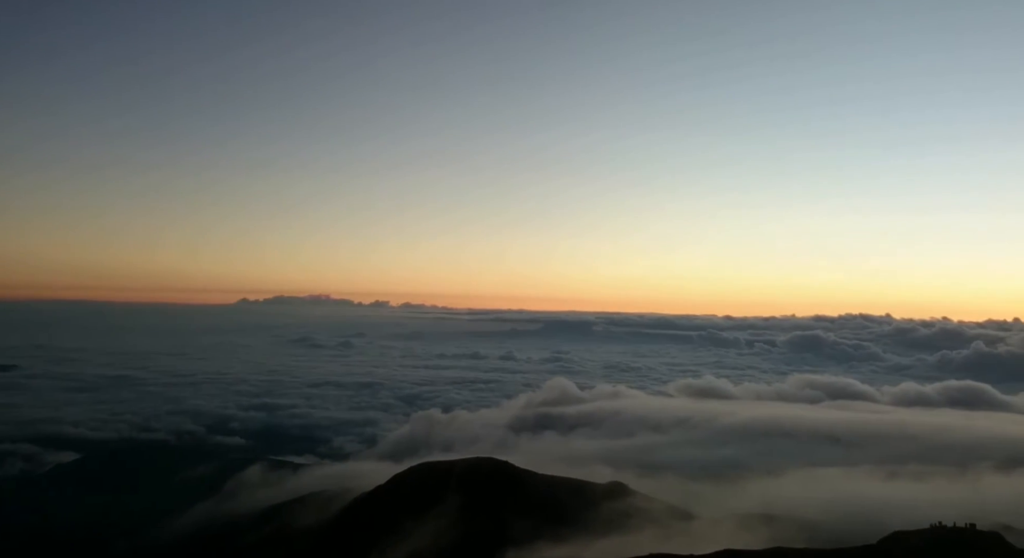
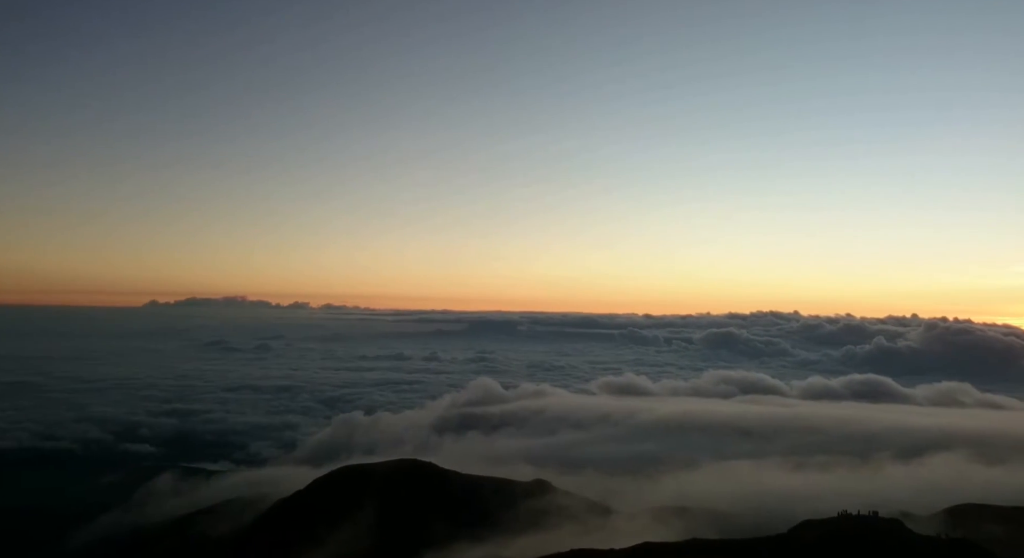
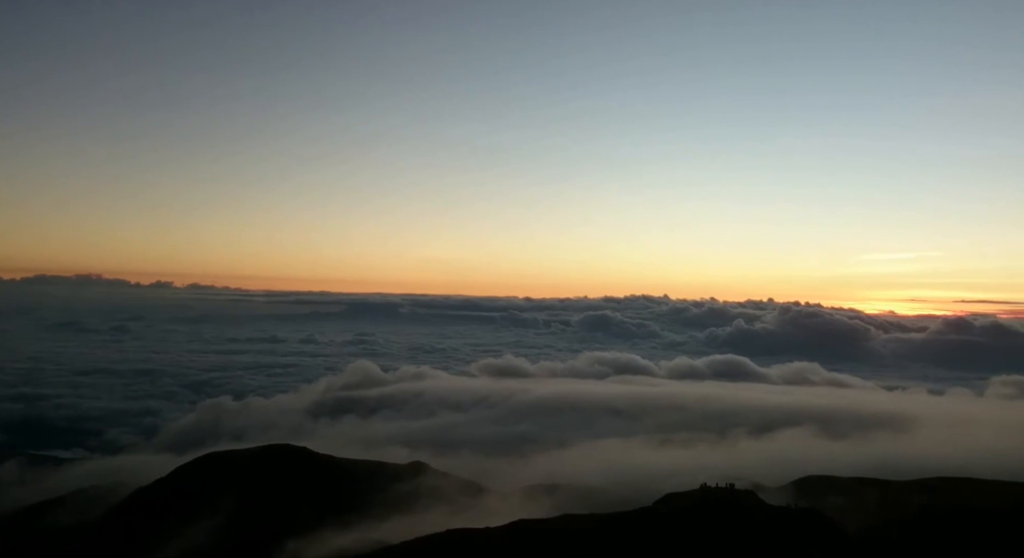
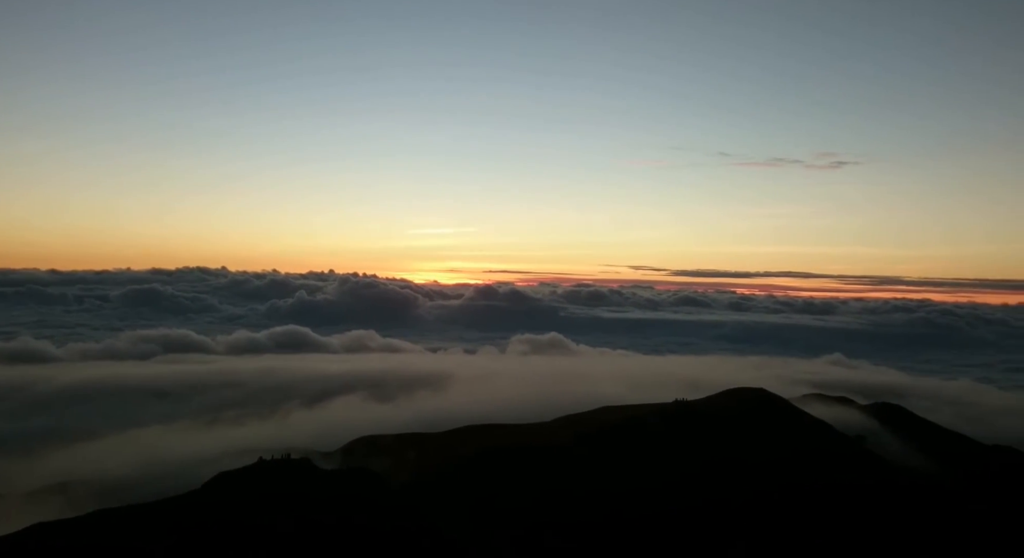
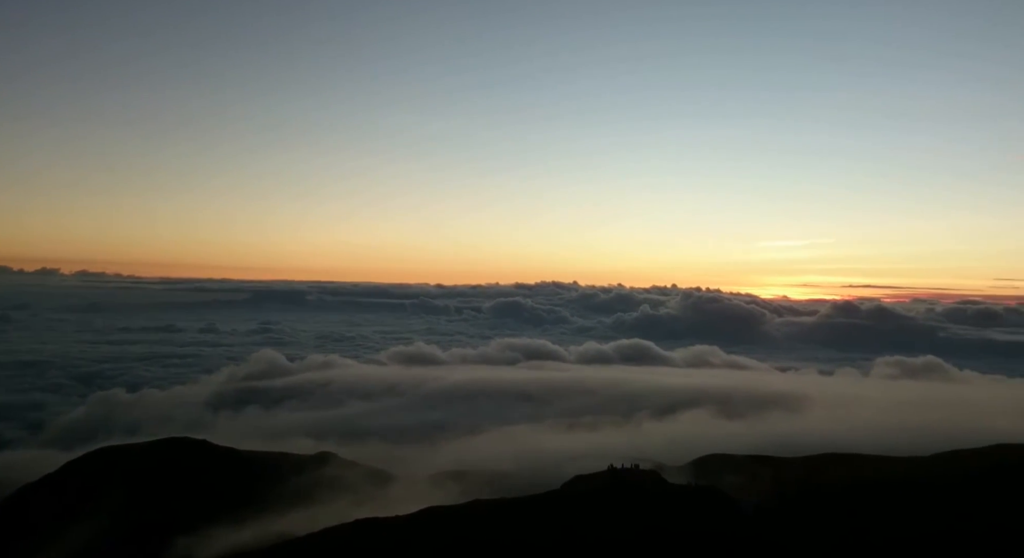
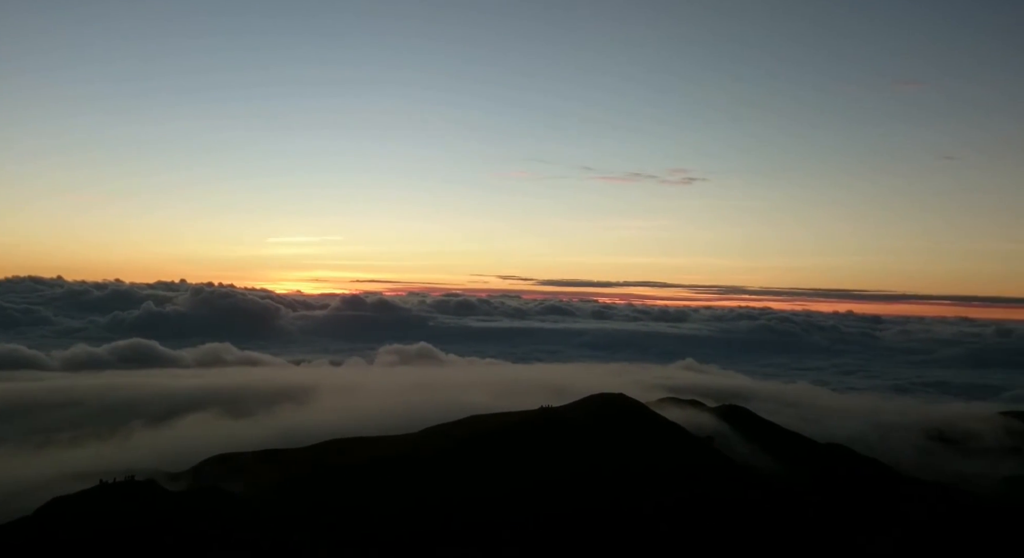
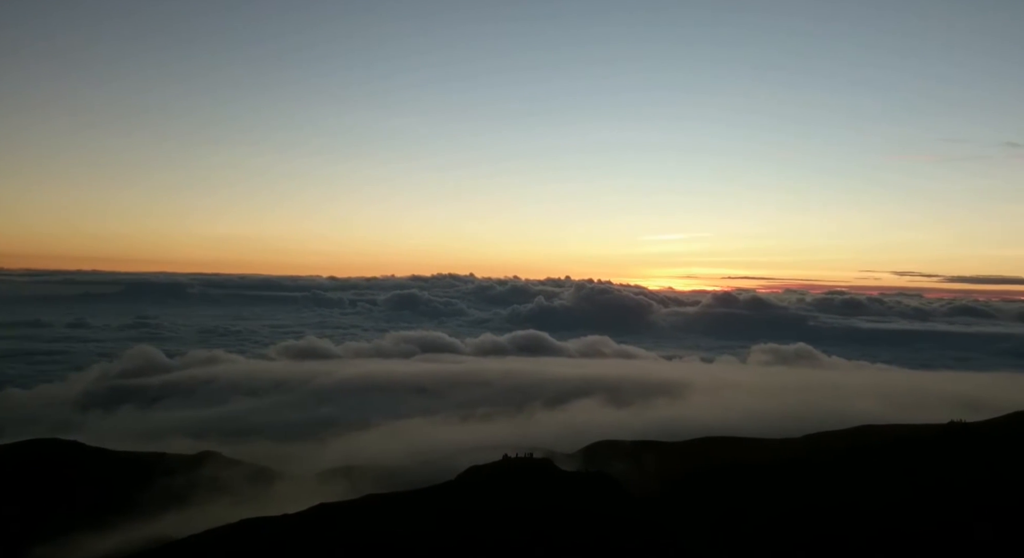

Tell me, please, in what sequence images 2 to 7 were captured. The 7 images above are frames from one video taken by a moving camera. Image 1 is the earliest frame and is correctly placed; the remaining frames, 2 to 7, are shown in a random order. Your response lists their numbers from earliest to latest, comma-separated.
2, 3, 5, 7, 4, 6
